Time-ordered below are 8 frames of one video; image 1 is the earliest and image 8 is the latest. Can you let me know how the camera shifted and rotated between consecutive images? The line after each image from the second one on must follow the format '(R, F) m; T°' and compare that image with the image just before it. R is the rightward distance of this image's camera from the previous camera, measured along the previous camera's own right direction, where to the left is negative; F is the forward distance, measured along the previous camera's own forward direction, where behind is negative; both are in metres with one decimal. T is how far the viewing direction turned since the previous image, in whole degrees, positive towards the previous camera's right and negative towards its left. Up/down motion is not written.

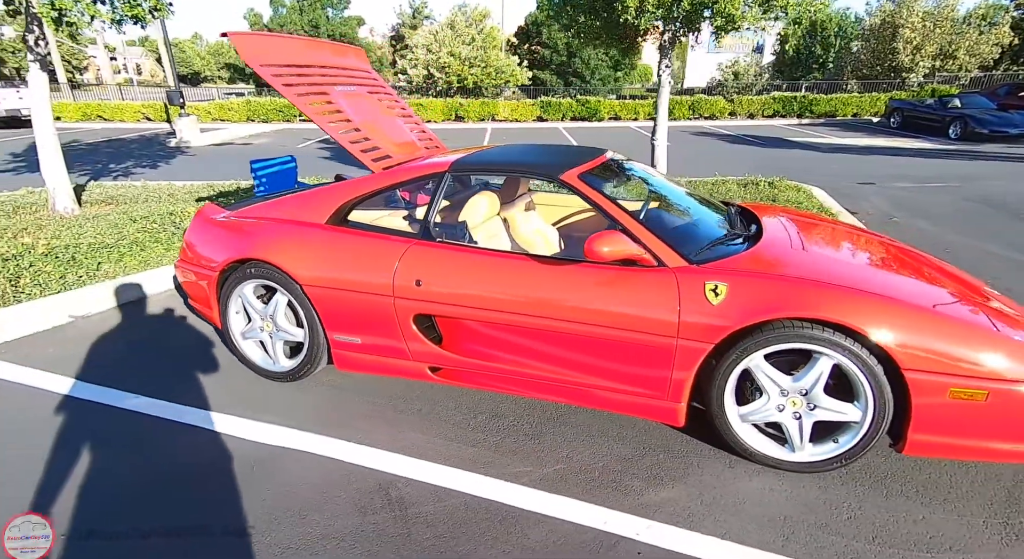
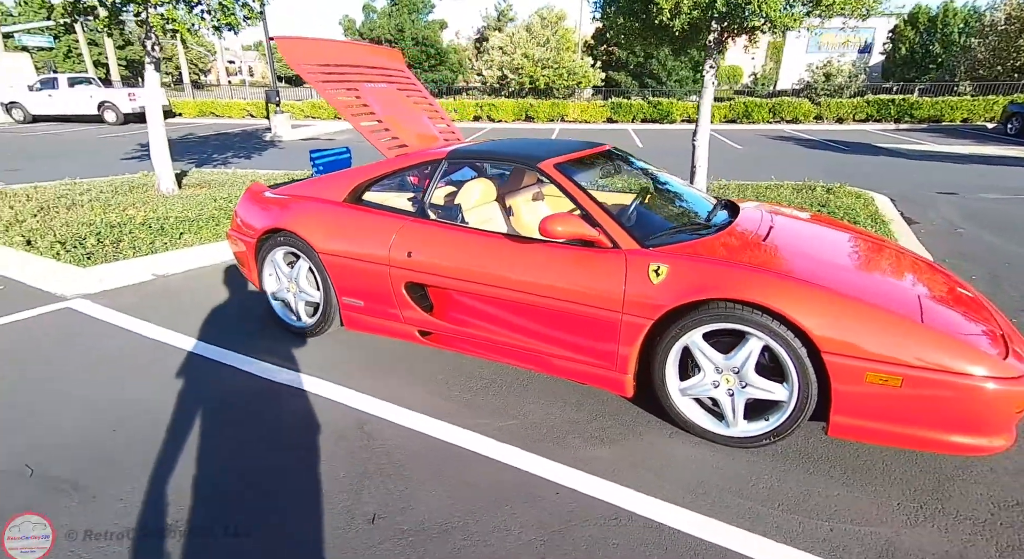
(+0.6, -0.3) m; -8°
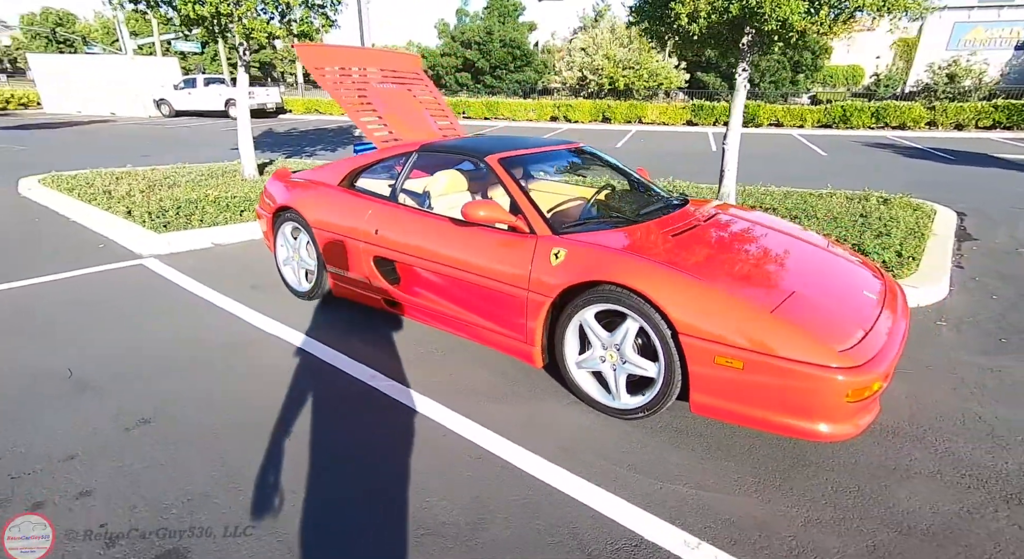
(+0.9, -0.3) m; -10°
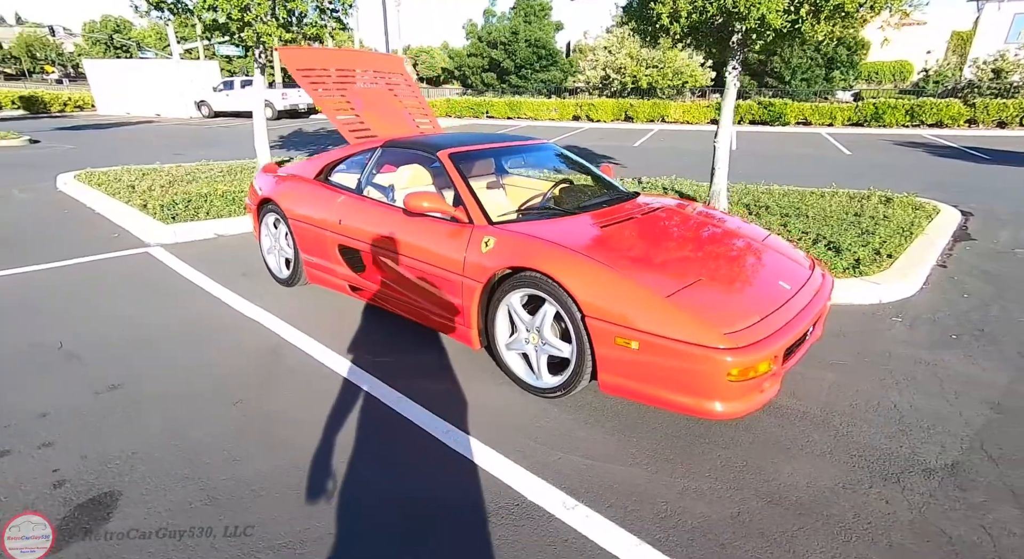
(+0.6, -0.2) m; -4°
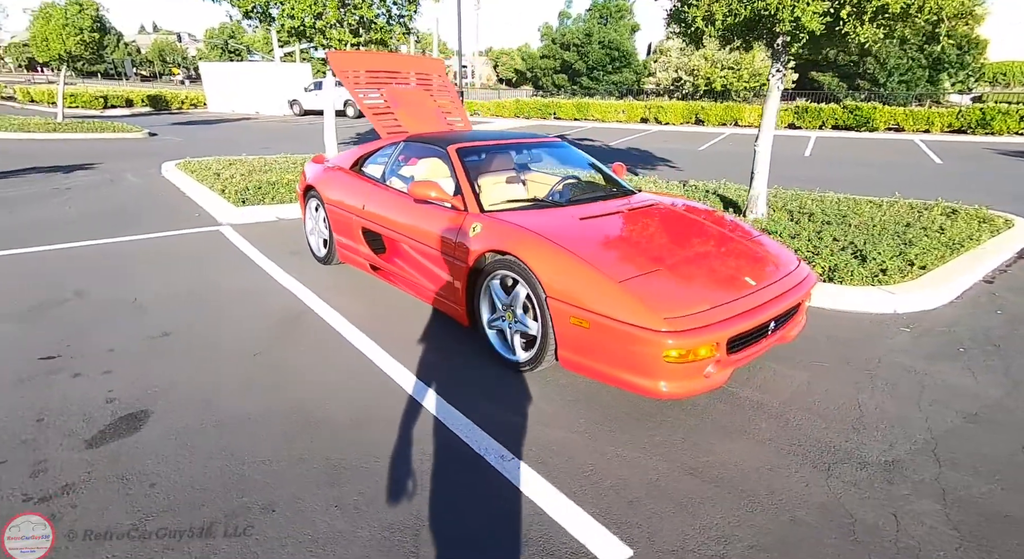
(+0.6, -0.3) m; -8°
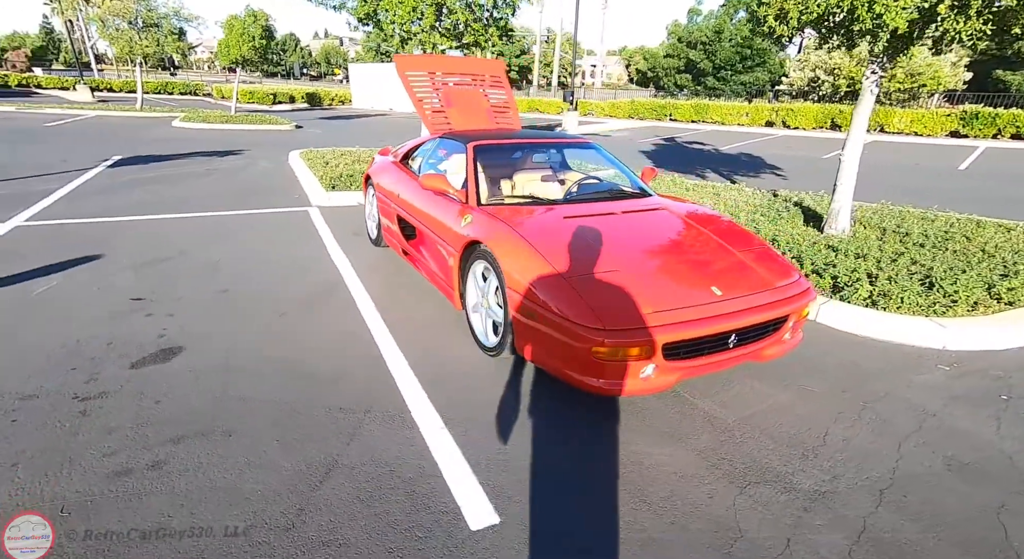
(+0.9, -0.1) m; -13°
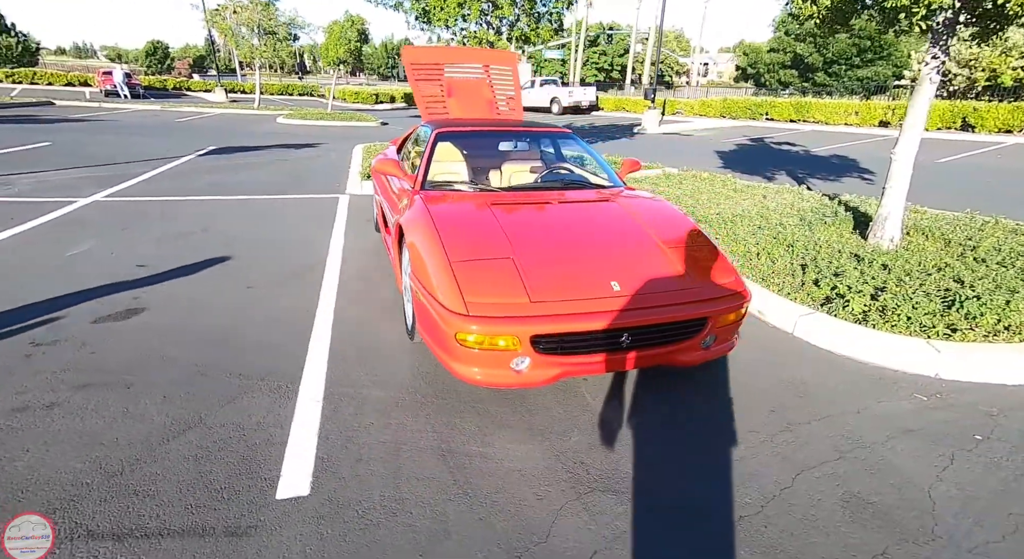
(+1.1, +0.2) m; -11°
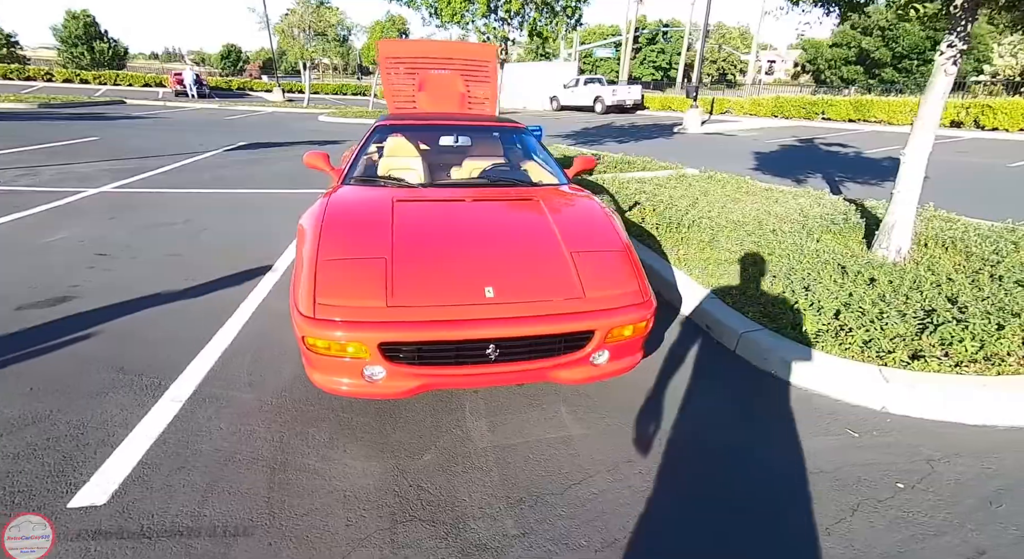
(+0.9, +0.3) m; -6°
